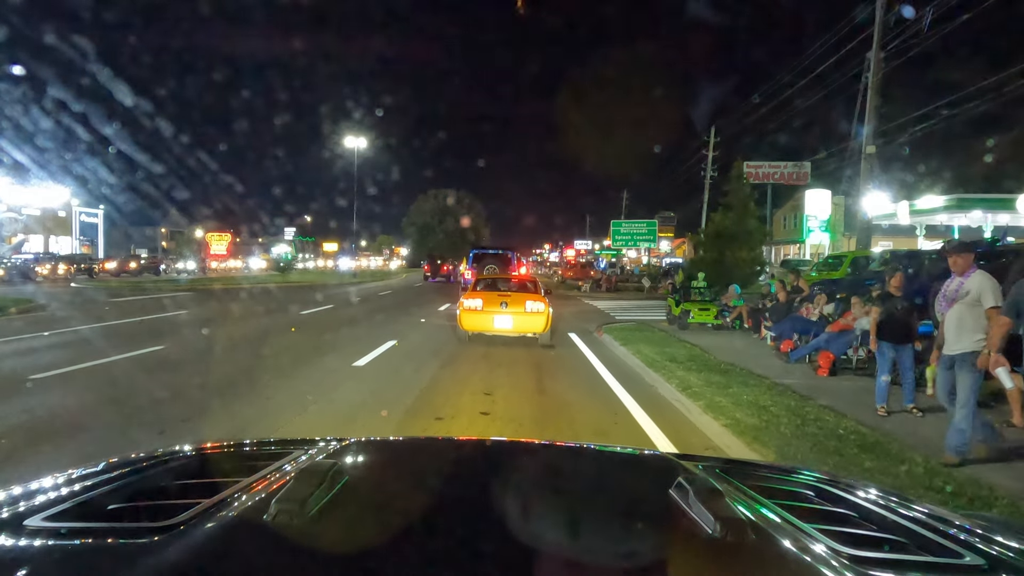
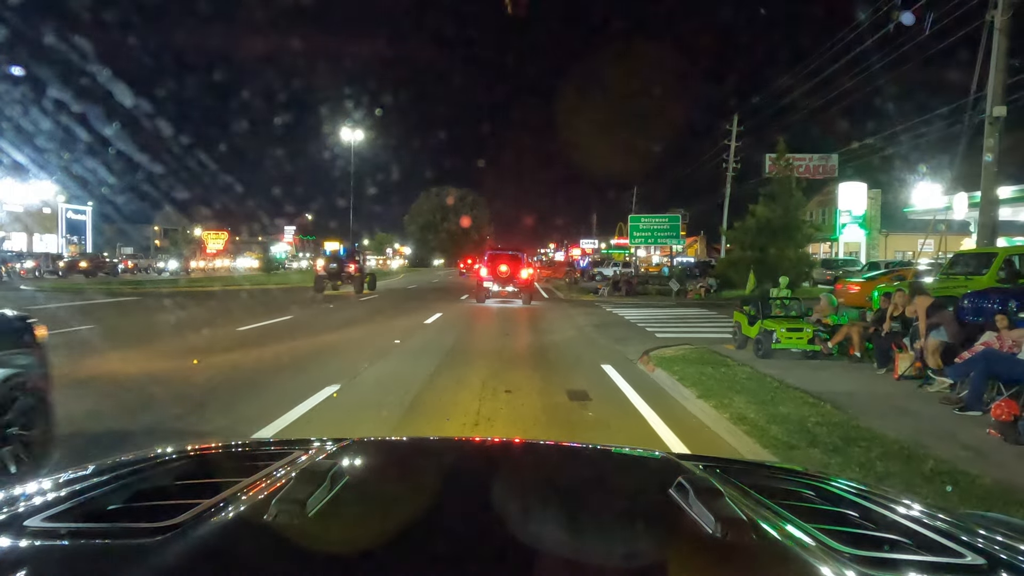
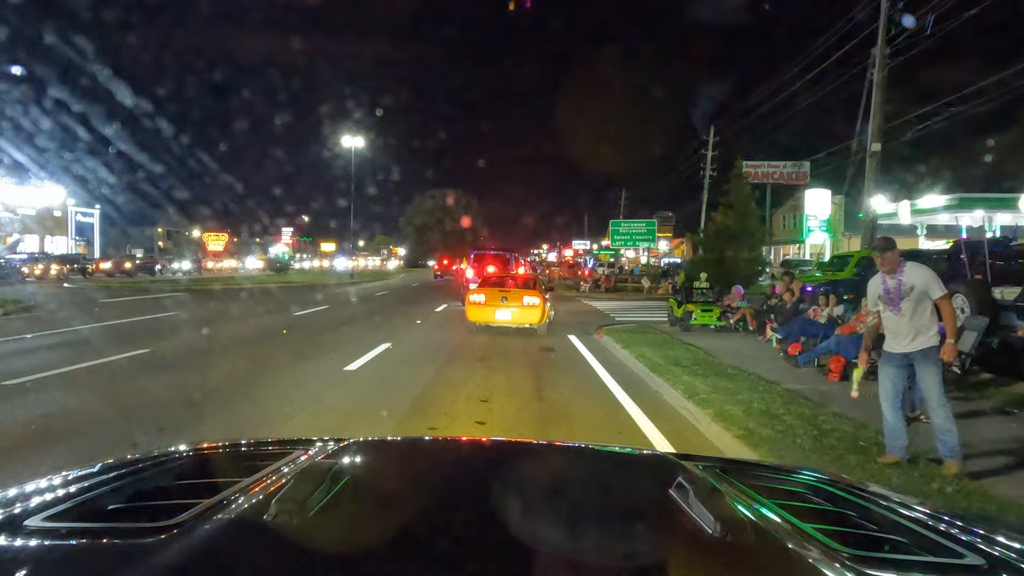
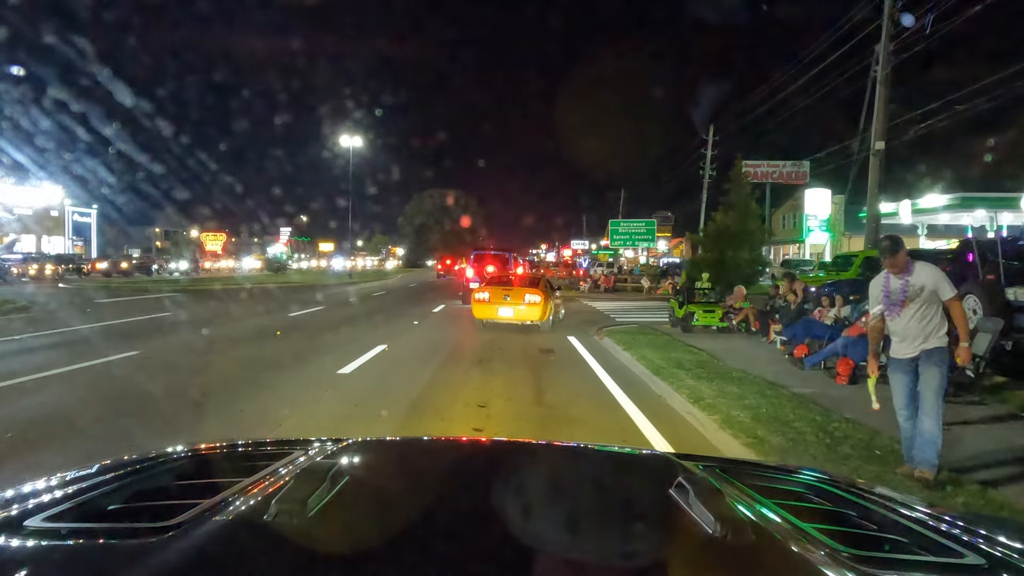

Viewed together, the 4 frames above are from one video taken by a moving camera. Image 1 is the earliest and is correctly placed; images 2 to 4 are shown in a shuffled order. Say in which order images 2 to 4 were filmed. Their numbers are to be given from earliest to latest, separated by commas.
3, 4, 2
